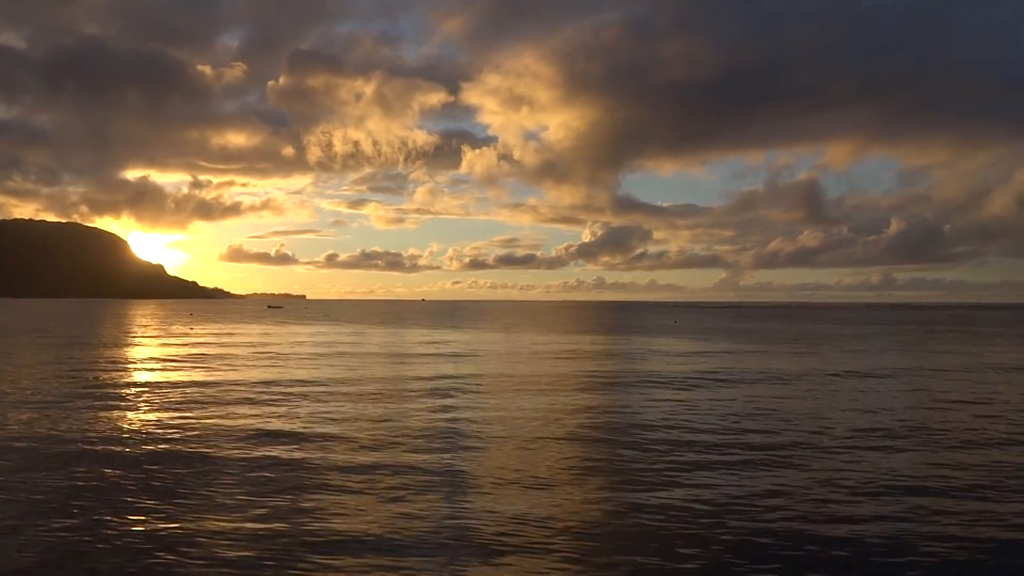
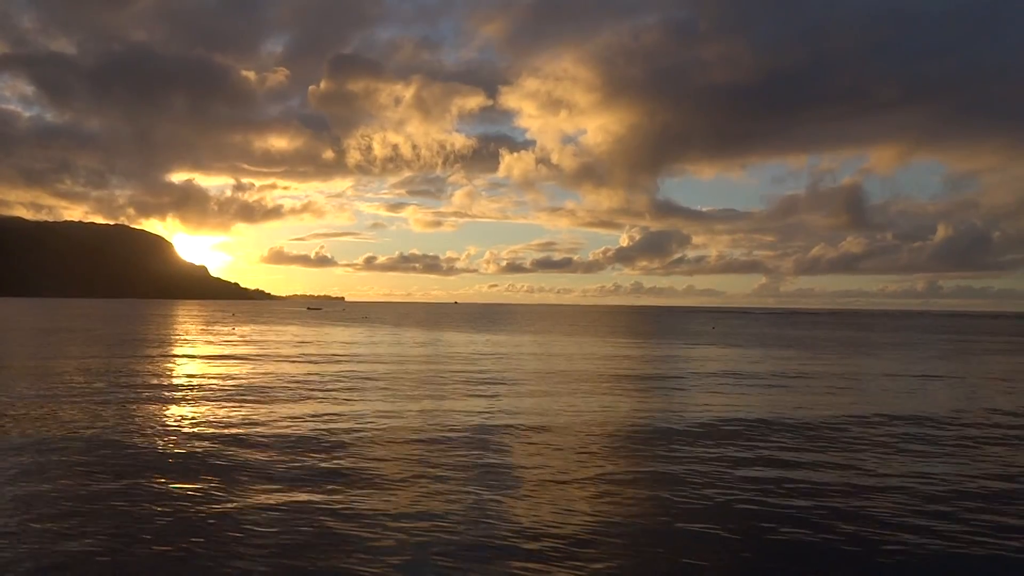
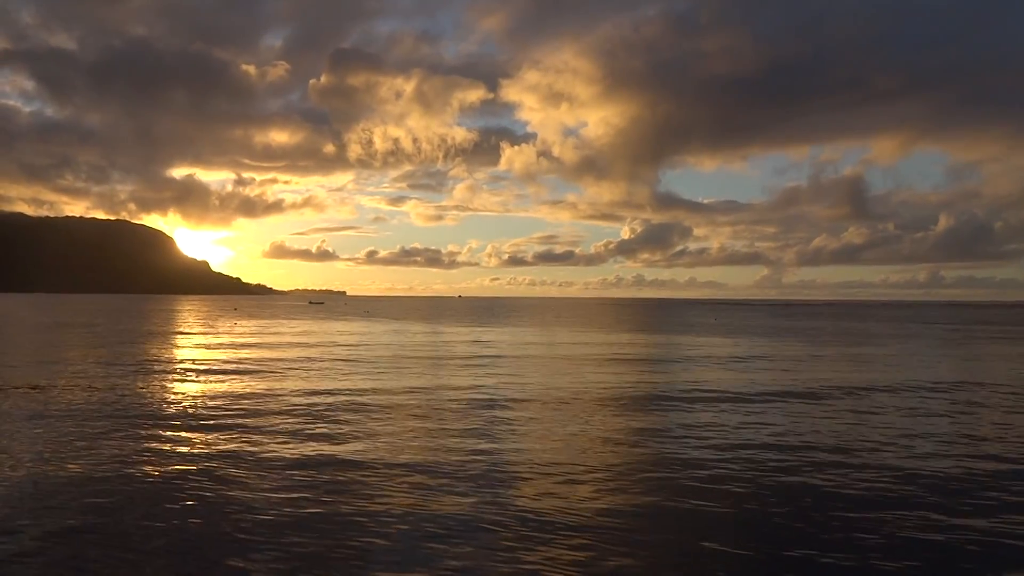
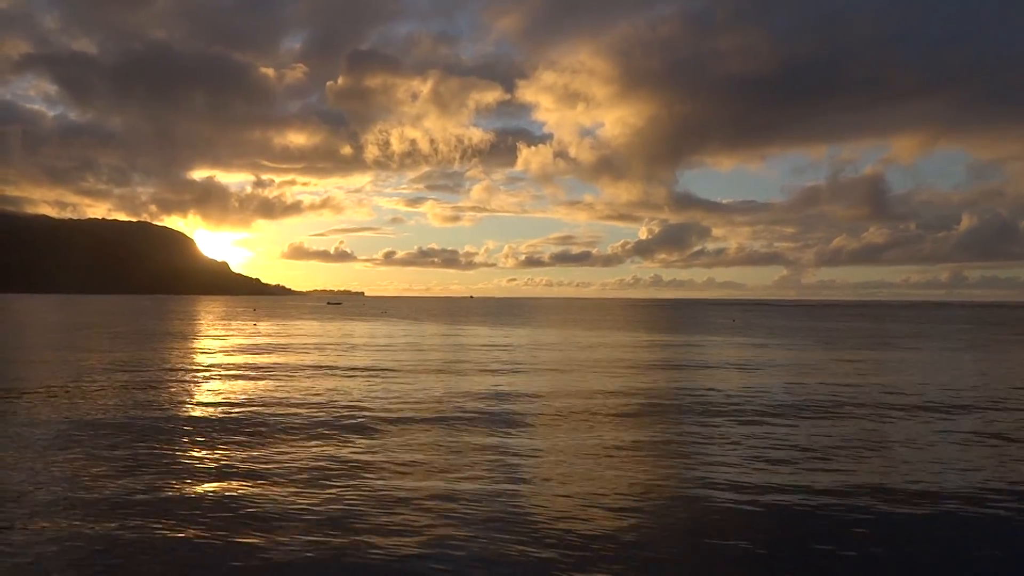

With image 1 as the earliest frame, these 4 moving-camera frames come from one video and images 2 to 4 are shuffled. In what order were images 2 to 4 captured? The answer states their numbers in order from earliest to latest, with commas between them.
3, 2, 4
